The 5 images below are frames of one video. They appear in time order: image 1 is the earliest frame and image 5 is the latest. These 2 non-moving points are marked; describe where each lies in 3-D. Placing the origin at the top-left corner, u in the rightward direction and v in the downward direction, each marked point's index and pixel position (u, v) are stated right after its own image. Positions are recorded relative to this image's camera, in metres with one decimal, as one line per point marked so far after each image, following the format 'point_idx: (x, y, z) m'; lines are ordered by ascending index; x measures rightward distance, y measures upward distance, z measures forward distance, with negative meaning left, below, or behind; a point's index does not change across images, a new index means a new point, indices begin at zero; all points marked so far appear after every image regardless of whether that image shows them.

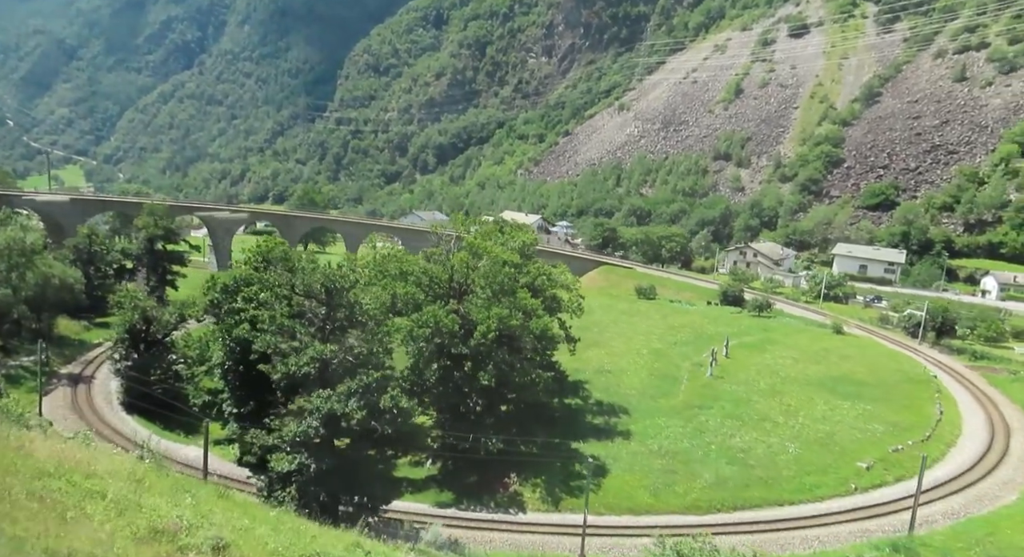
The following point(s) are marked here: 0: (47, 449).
0: (-9.3, -3.5, +13.5) m
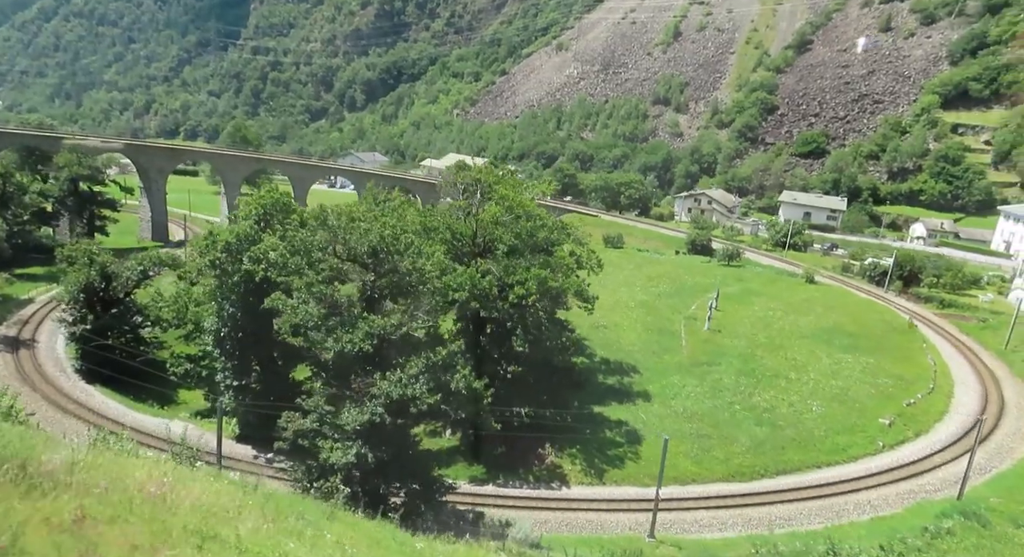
0: (-6.3, -3.2, +10.6) m
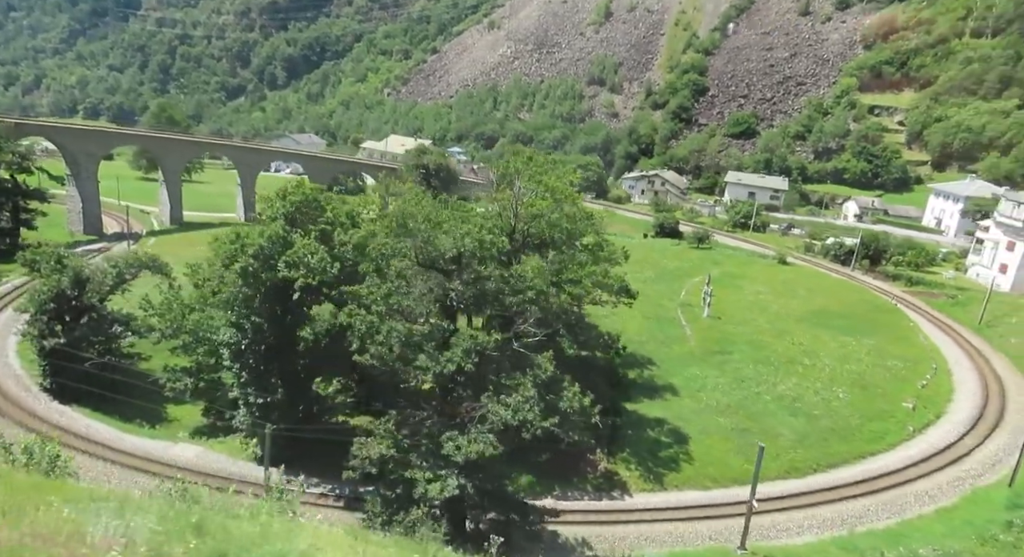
0: (-2.7, -3.7, +8.6) m
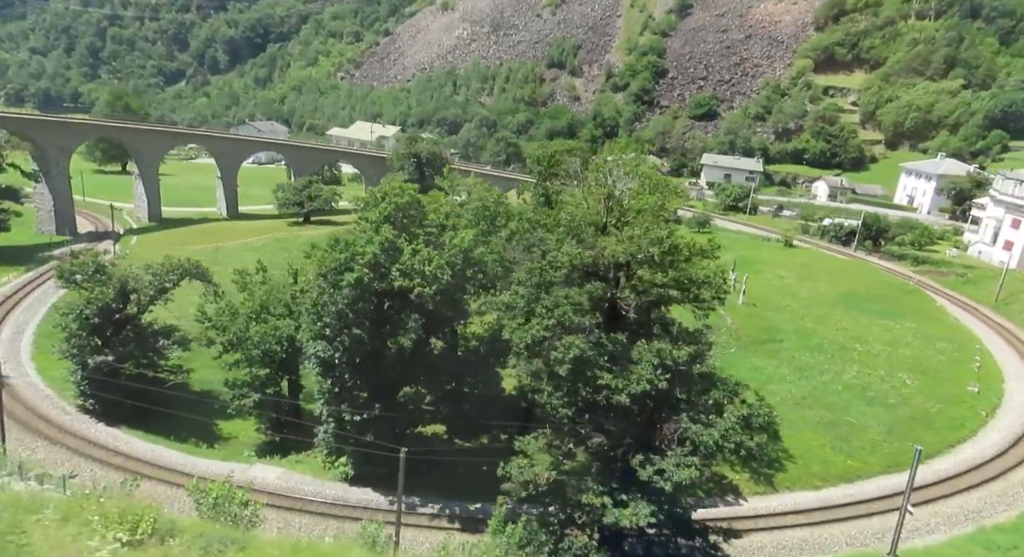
0: (+2.2, -4.2, +7.4) m
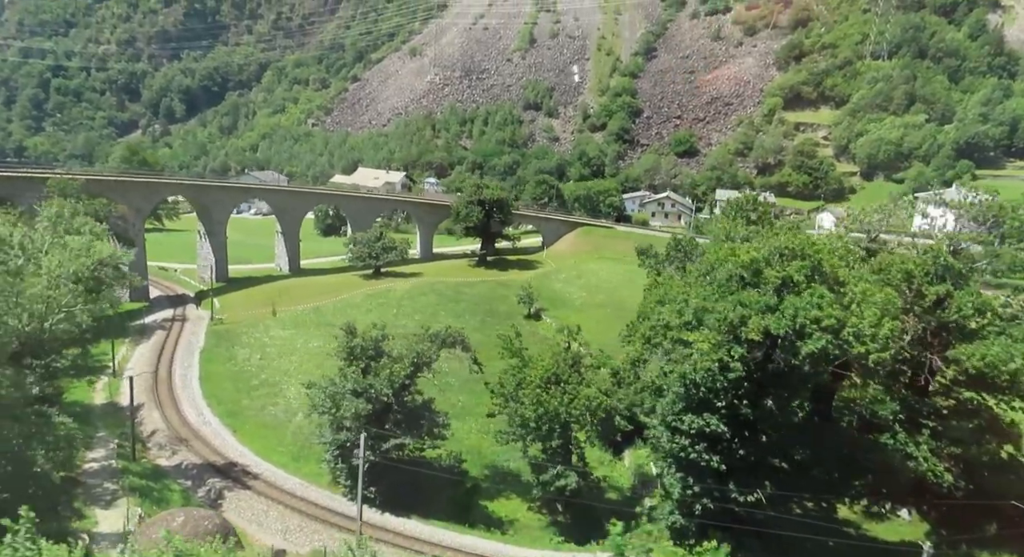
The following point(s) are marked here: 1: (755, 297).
0: (+15.5, -5.0, +6.2) m
1: (+6.8, -0.5, +19.0) m
